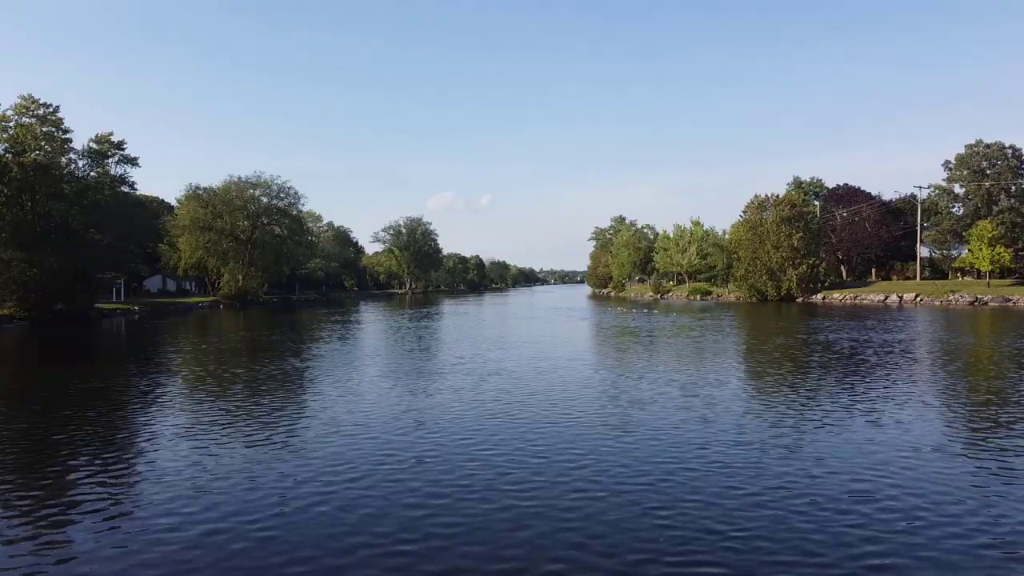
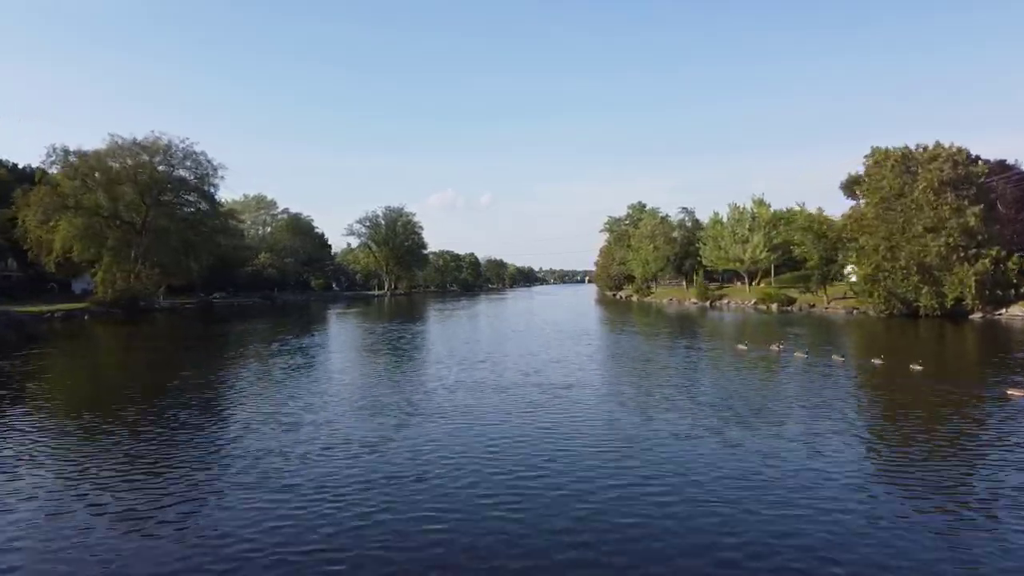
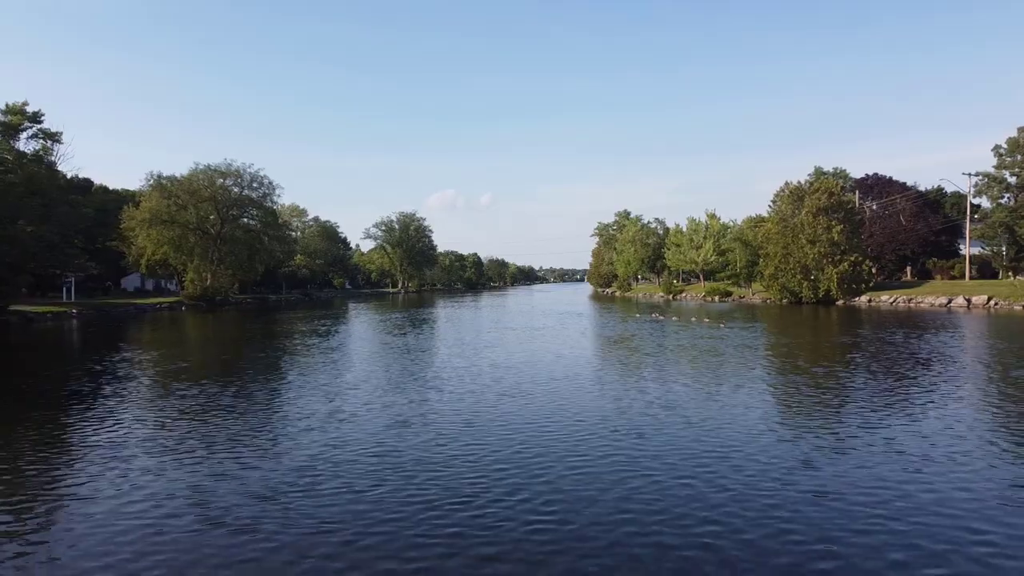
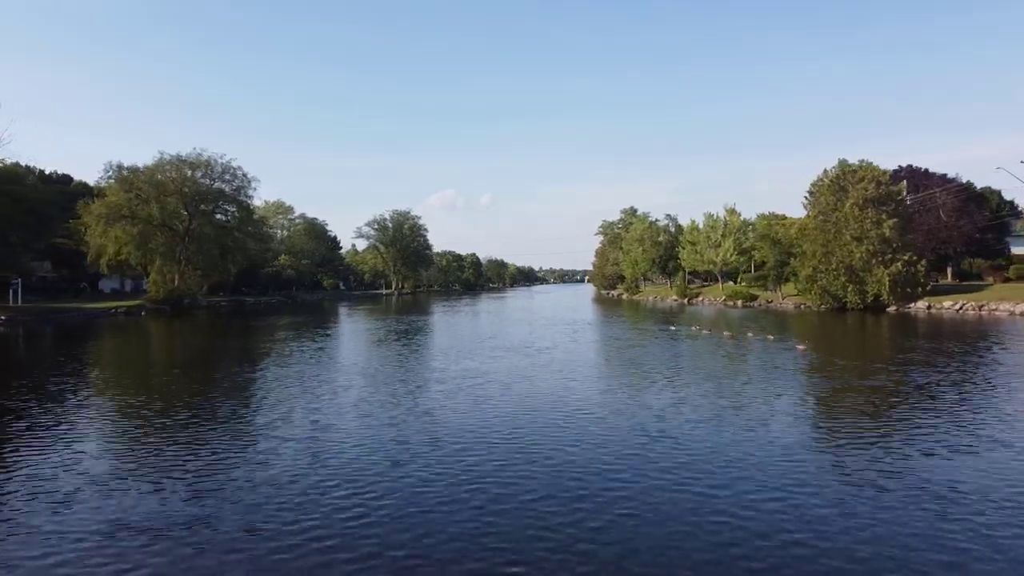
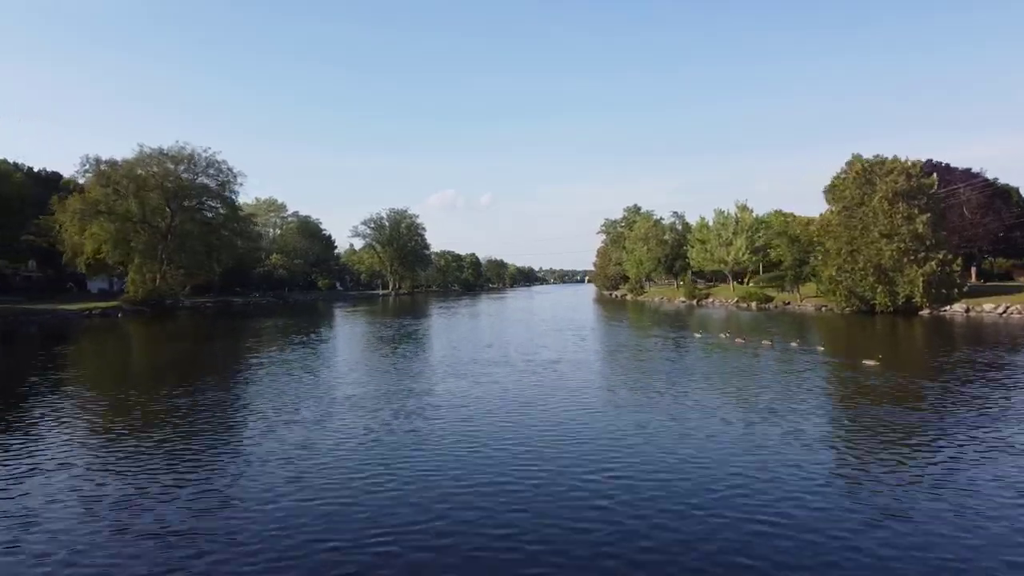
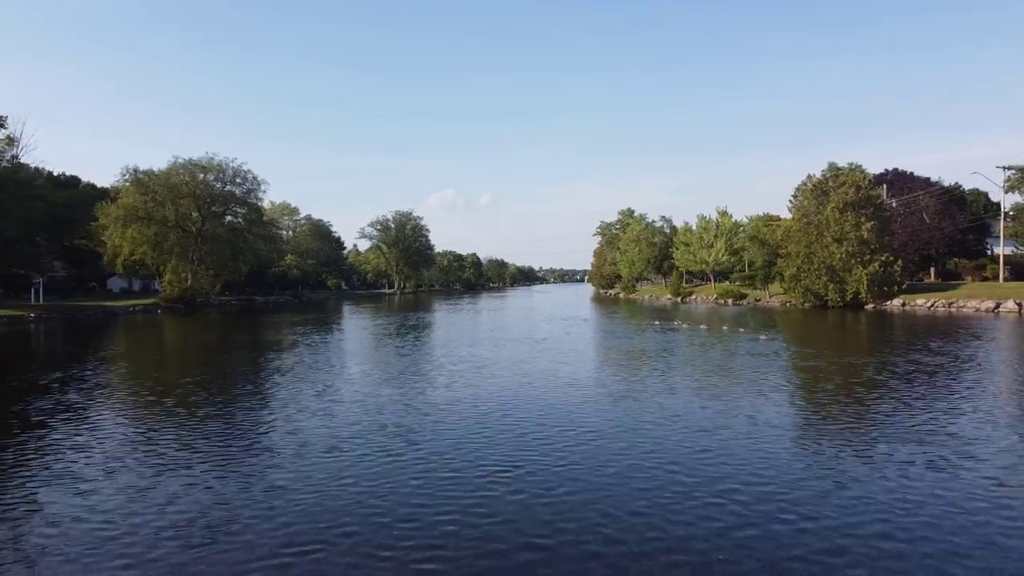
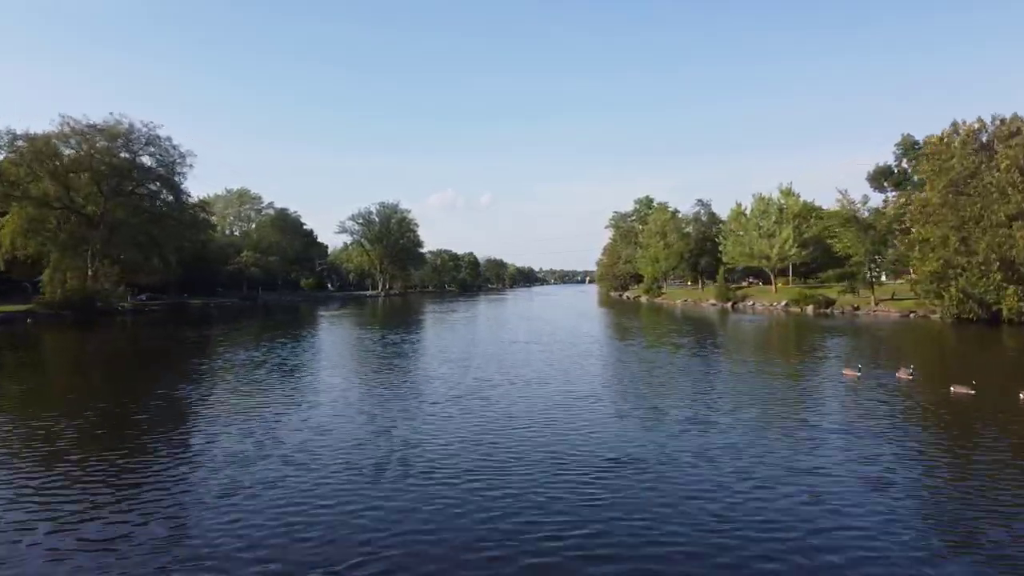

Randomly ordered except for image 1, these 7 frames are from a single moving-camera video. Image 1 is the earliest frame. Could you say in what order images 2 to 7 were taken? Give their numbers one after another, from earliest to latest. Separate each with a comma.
3, 6, 4, 5, 2, 7
